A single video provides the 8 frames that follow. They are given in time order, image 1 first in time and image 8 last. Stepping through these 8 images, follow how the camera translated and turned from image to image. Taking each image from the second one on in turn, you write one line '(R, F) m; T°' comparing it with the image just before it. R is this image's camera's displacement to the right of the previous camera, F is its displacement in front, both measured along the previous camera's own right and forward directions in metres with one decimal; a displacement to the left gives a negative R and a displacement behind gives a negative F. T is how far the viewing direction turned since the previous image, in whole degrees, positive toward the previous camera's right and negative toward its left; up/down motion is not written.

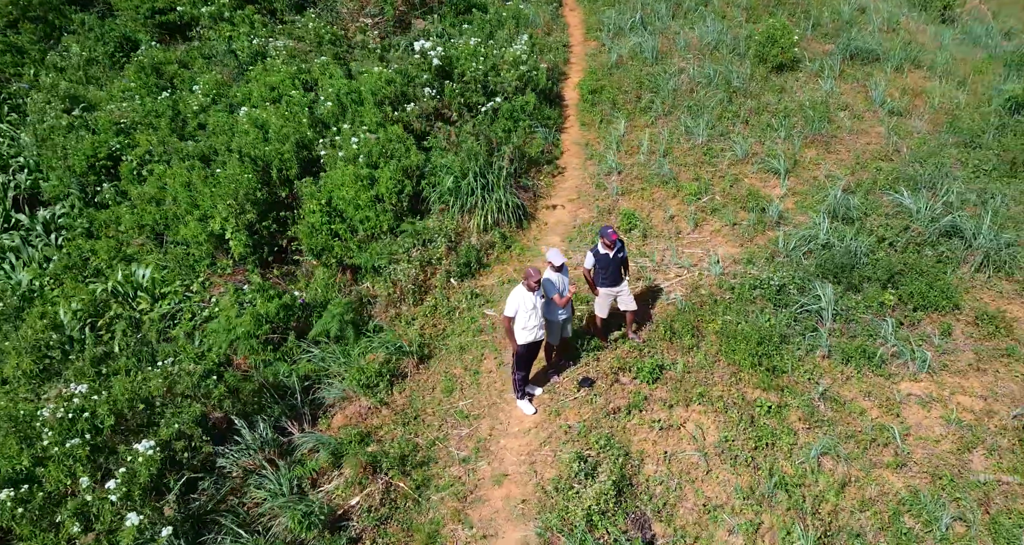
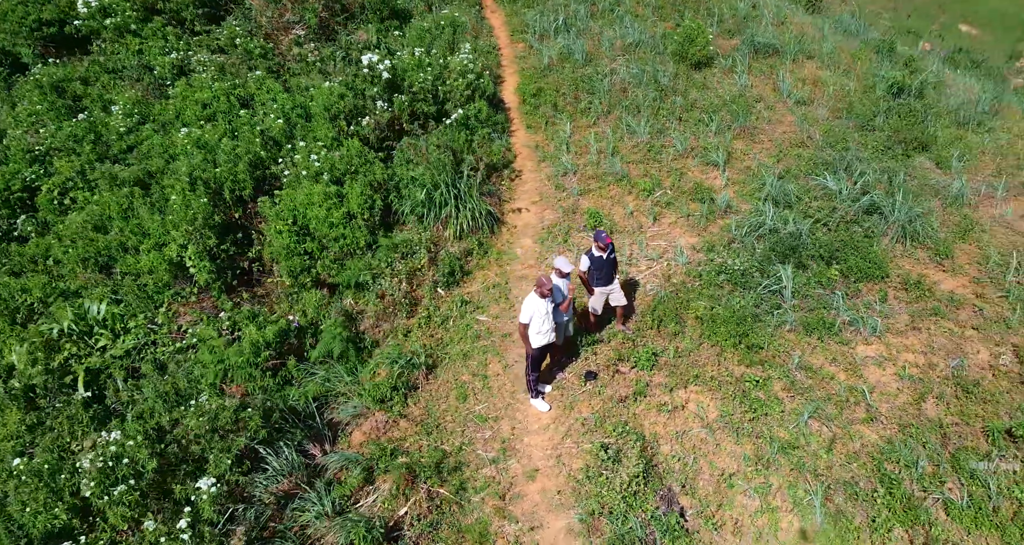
(-0.7, -0.2) m; +8°
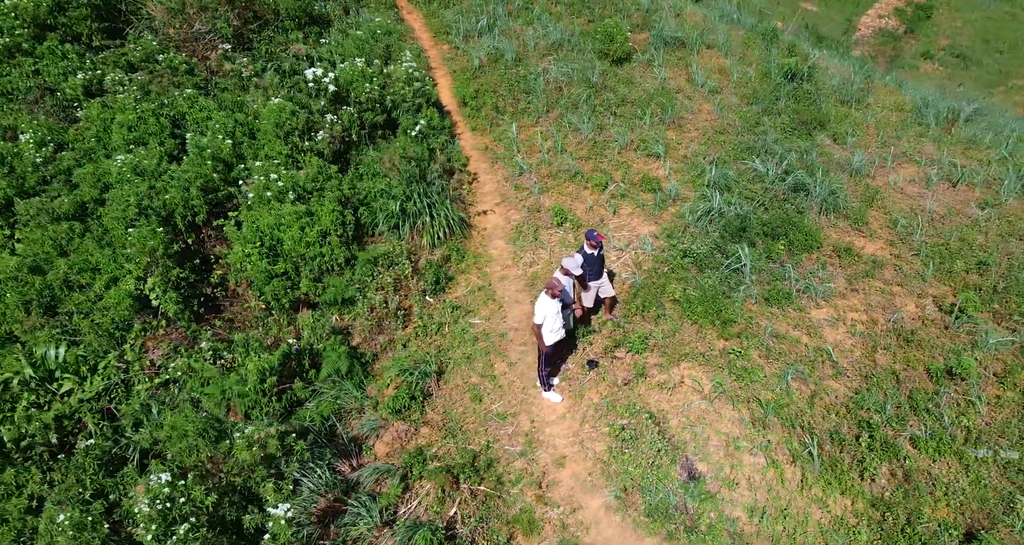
(-0.7, -0.2) m; +8°
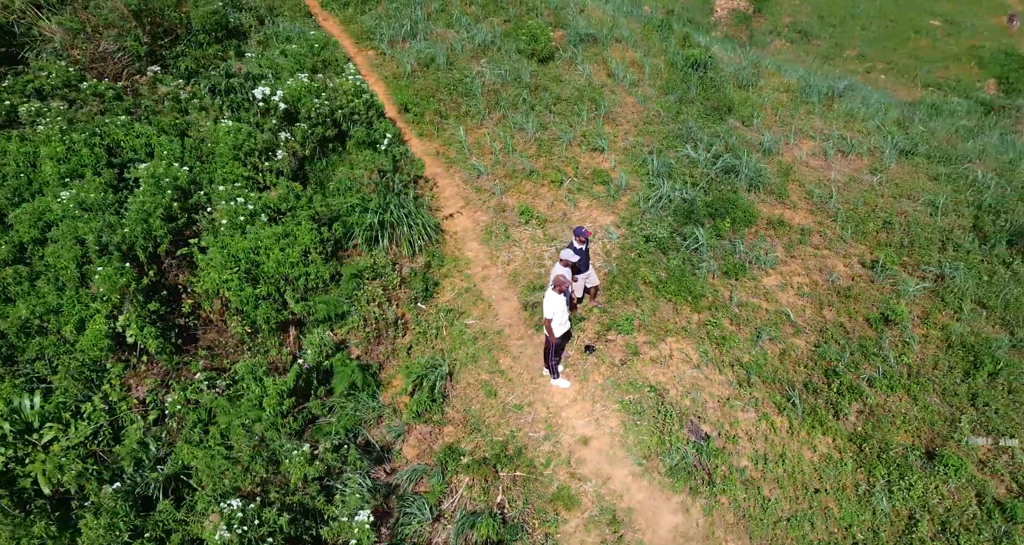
(-0.8, -0.3) m; +8°
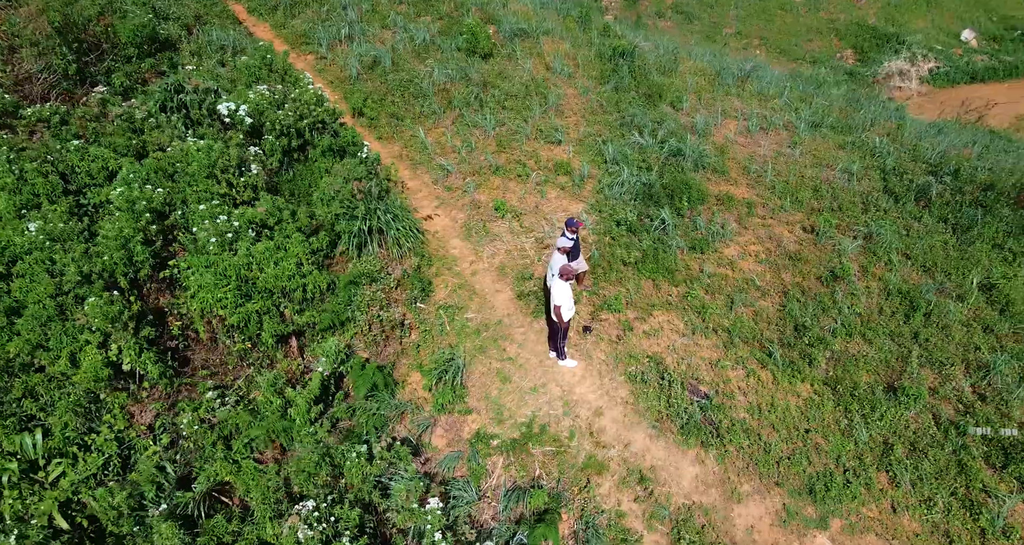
(-0.7, -0.3) m; +7°
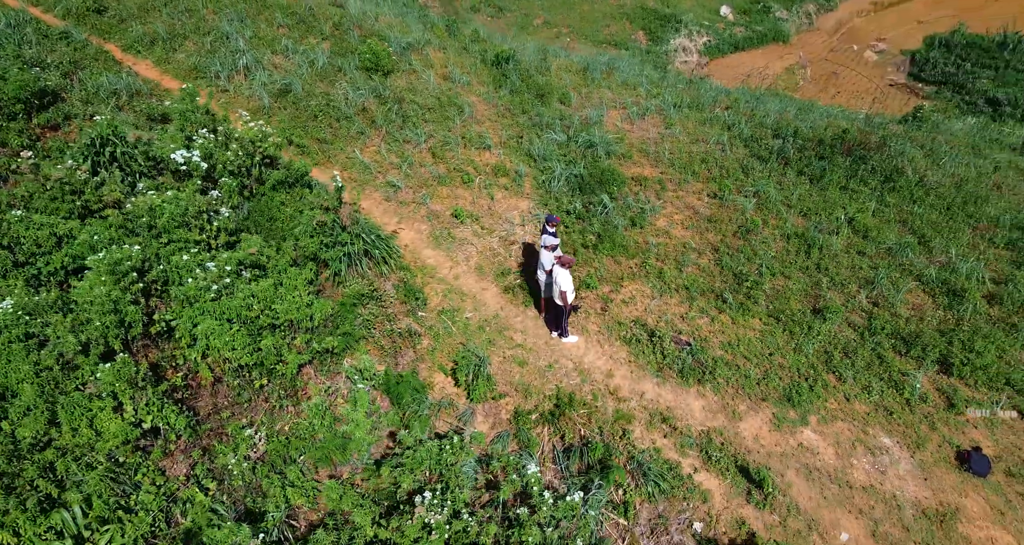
(-1.3, -0.6) m; +11°
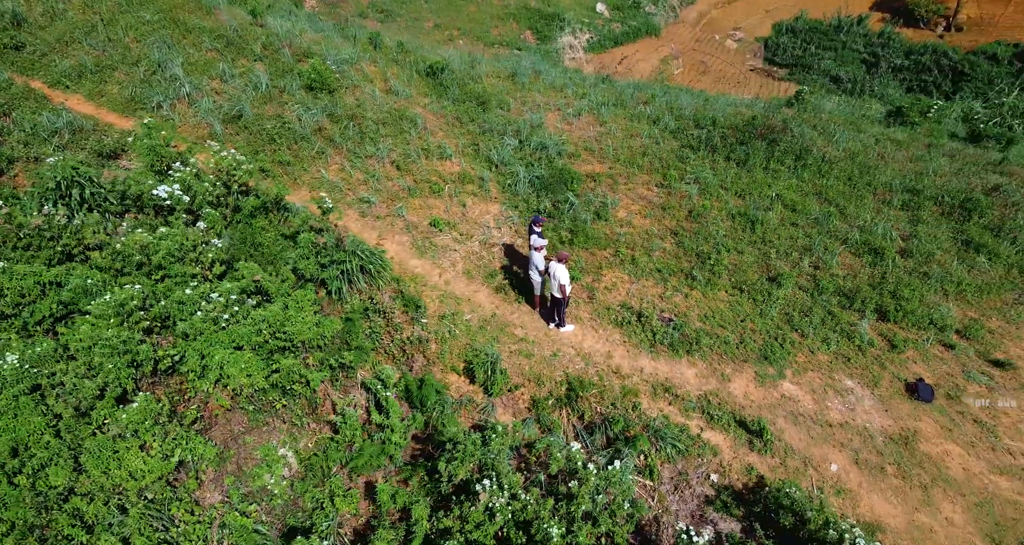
(-0.8, -0.4) m; +7°
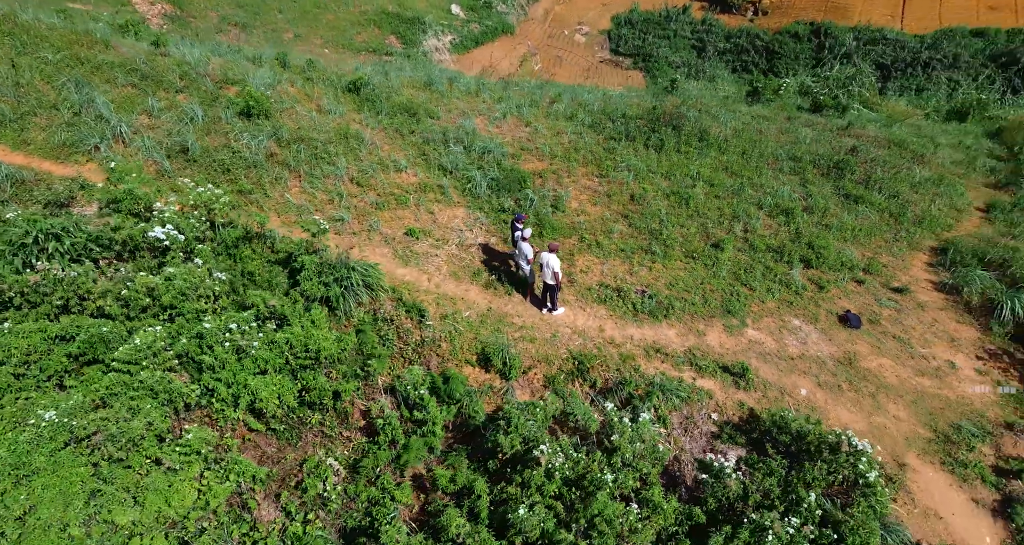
(-1.1, -0.7) m; +8°
